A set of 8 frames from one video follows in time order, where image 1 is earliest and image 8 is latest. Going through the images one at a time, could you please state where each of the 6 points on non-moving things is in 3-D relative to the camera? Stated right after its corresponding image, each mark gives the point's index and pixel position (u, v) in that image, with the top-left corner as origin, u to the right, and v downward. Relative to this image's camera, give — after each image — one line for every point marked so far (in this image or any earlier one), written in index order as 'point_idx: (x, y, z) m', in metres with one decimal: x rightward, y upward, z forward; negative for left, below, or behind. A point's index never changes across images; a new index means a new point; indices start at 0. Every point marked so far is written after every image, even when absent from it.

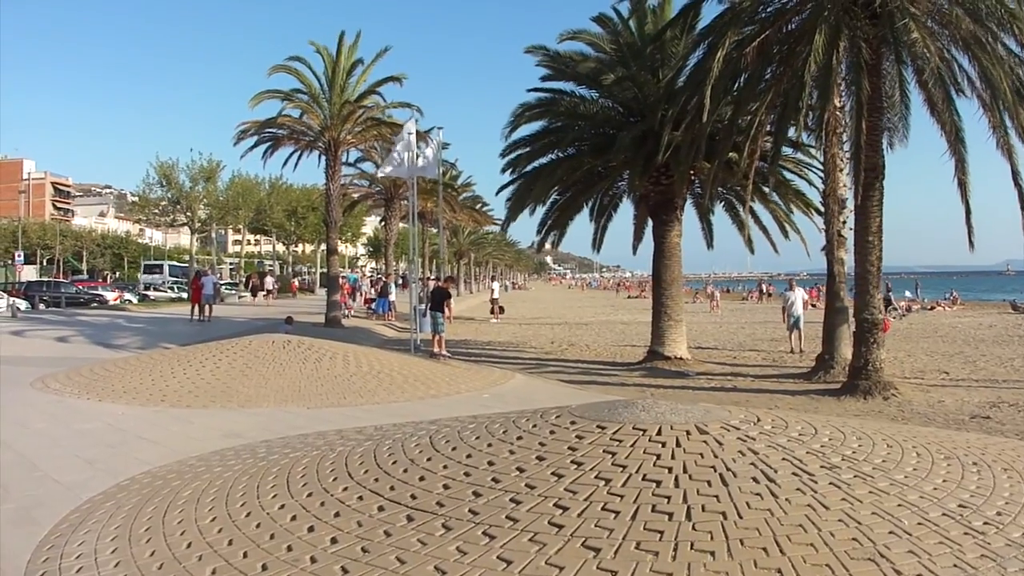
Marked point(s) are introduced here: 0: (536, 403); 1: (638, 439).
0: (+0.2, -1.5, +9.8) m
1: (+0.7, -0.9, +4.7) m
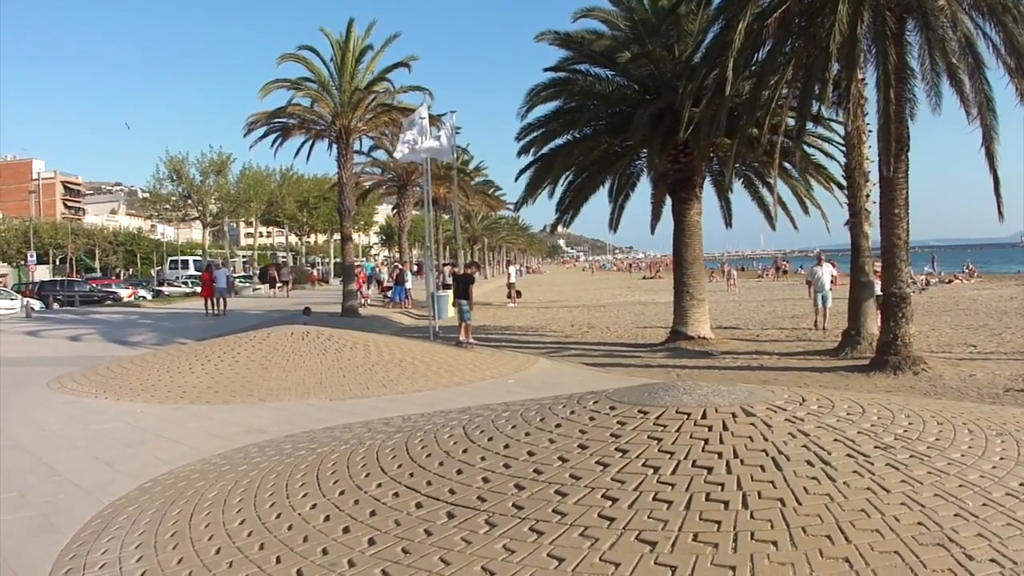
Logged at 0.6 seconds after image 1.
0: (+0.5, -1.3, +9.6) m
1: (+1.0, -0.8, +4.5) m
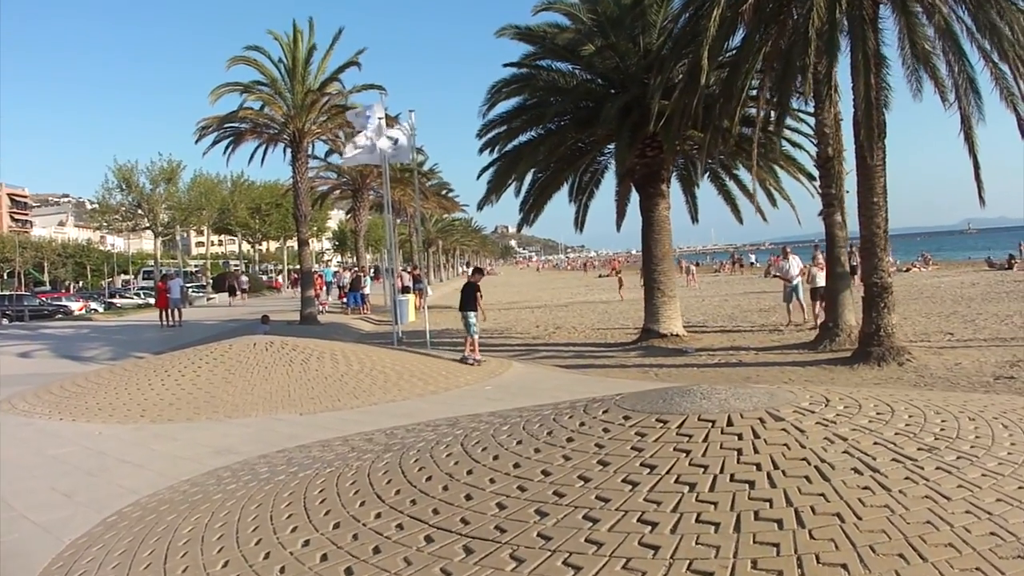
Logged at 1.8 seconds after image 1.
0: (+0.3, -1.3, +9.2) m
1: (+1.0, -0.7, +4.1) m
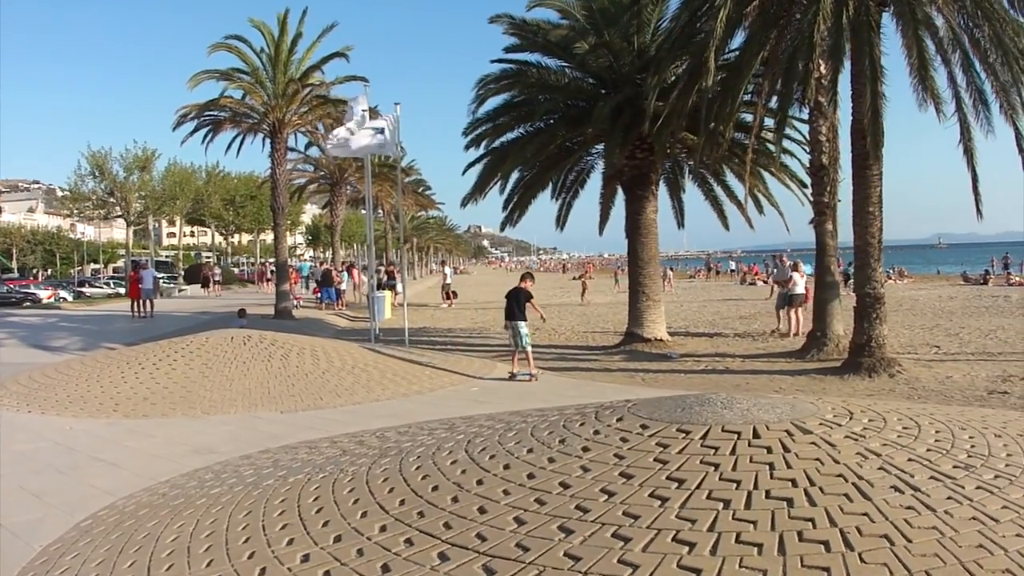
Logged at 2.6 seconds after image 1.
0: (+0.2, -1.3, +8.9) m
1: (+1.1, -0.7, +3.8) m
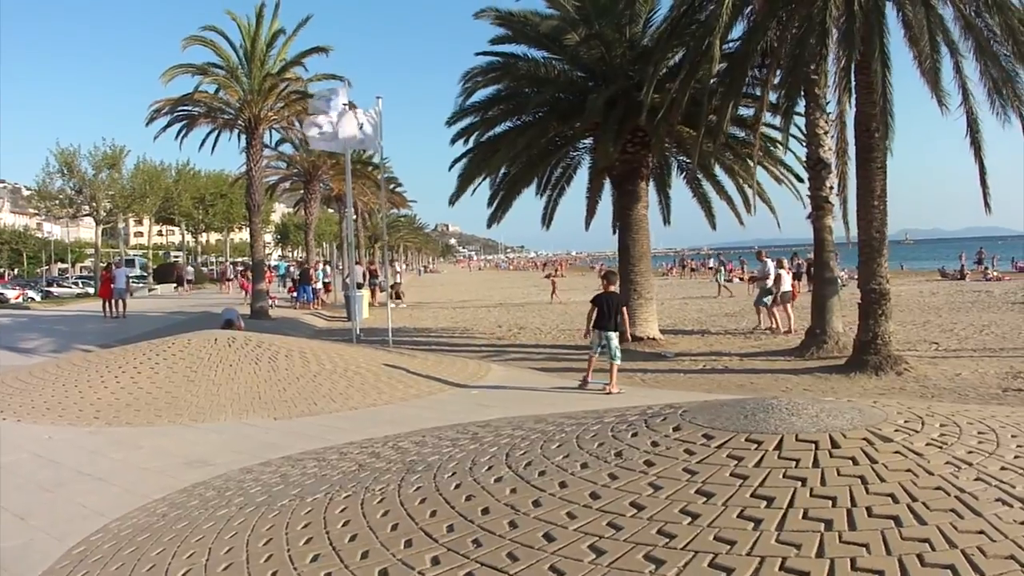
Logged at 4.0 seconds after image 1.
0: (+0.2, -1.2, +8.5) m
1: (+1.3, -0.7, +3.5) m
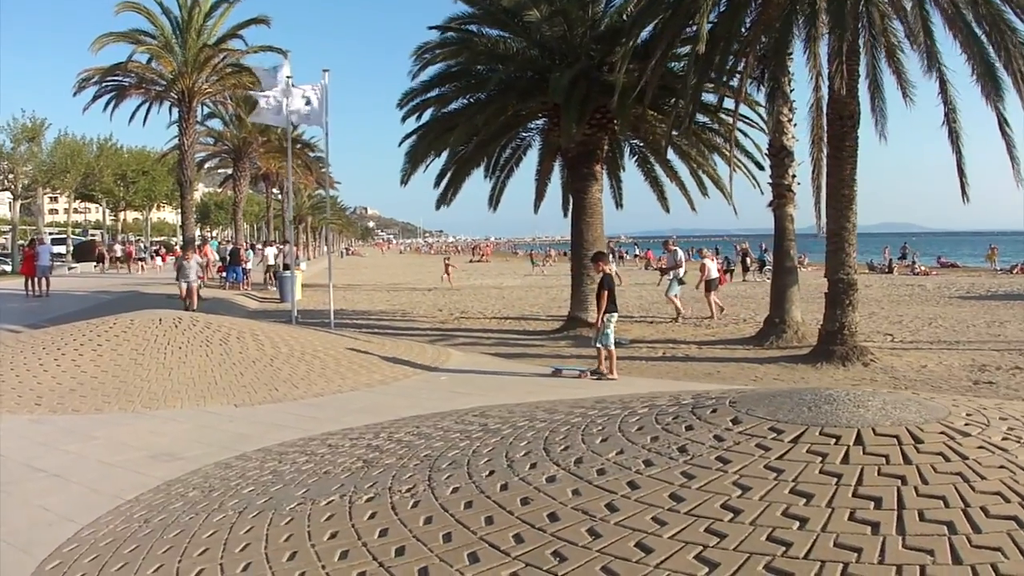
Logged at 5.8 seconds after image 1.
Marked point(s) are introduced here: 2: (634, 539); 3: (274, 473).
0: (+0.1, -1.1, +8.1) m
1: (+1.6, -0.7, +3.1) m
2: (+0.4, -0.9, +2.8) m
3: (-1.4, -1.0, +4.5) m
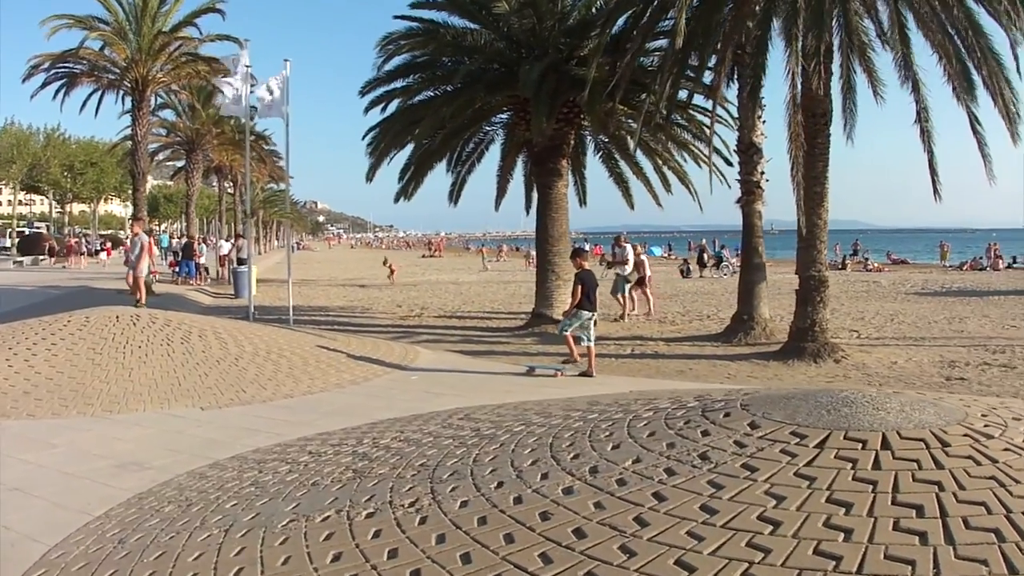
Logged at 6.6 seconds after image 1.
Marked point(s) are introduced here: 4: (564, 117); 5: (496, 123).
0: (-0.2, -1.0, +7.9) m
1: (+1.6, -0.7, +3.0) m
2: (+0.5, -0.9, +2.6) m
3: (-1.4, -1.0, +4.2) m
4: (+1.1, +3.2, +15.3) m
5: (-0.2, +3.4, +16.6) m
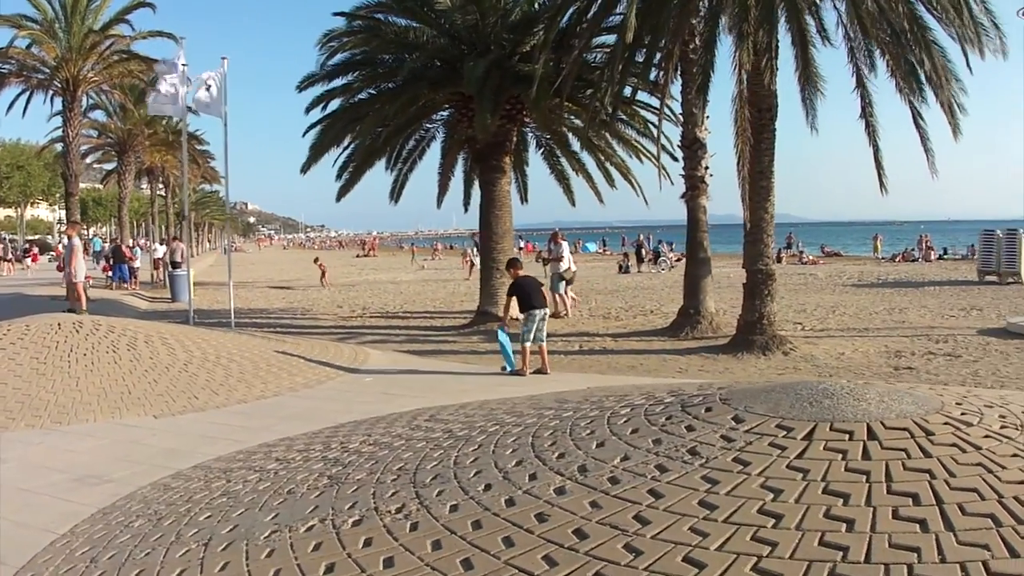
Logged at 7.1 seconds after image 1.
0: (-0.5, -1.0, +7.8) m
1: (+1.6, -0.6, +3.1) m
2: (+0.5, -0.8, +2.6) m
3: (-1.5, -1.1, +4.1) m
4: (+0.1, +3.2, +15.3) m
5: (-1.3, +3.4, +16.5) m
